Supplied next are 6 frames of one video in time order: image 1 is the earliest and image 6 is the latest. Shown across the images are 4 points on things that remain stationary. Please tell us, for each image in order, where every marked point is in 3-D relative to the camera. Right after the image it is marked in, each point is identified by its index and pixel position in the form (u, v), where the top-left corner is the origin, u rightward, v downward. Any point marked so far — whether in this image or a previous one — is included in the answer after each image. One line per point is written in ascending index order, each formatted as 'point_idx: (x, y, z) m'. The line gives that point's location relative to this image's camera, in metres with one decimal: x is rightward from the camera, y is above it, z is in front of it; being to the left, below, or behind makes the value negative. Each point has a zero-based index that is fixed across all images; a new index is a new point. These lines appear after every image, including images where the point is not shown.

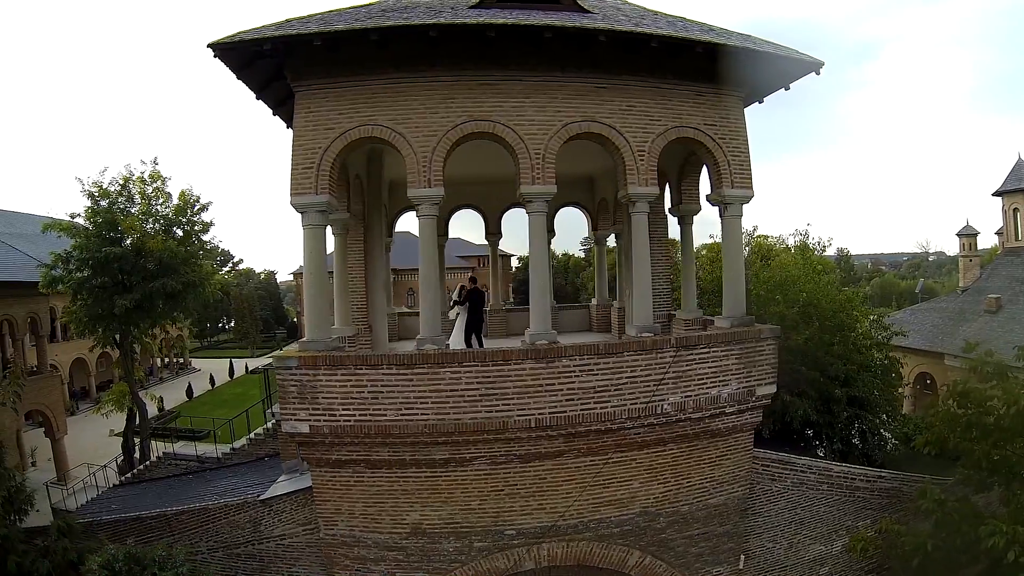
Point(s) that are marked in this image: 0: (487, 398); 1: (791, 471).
0: (-0.4, -1.6, +7.6) m
1: (+4.7, -3.1, +8.8) m
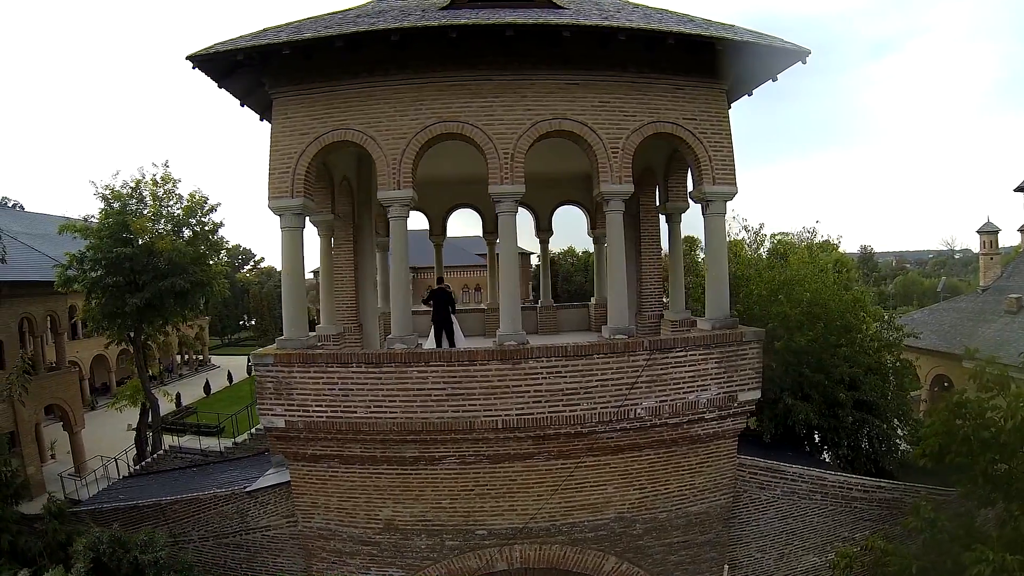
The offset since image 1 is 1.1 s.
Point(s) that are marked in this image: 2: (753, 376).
0: (-0.8, -1.6, +7.6) m
1: (+4.3, -3.1, +8.4) m
2: (+3.7, -1.4, +8.1) m
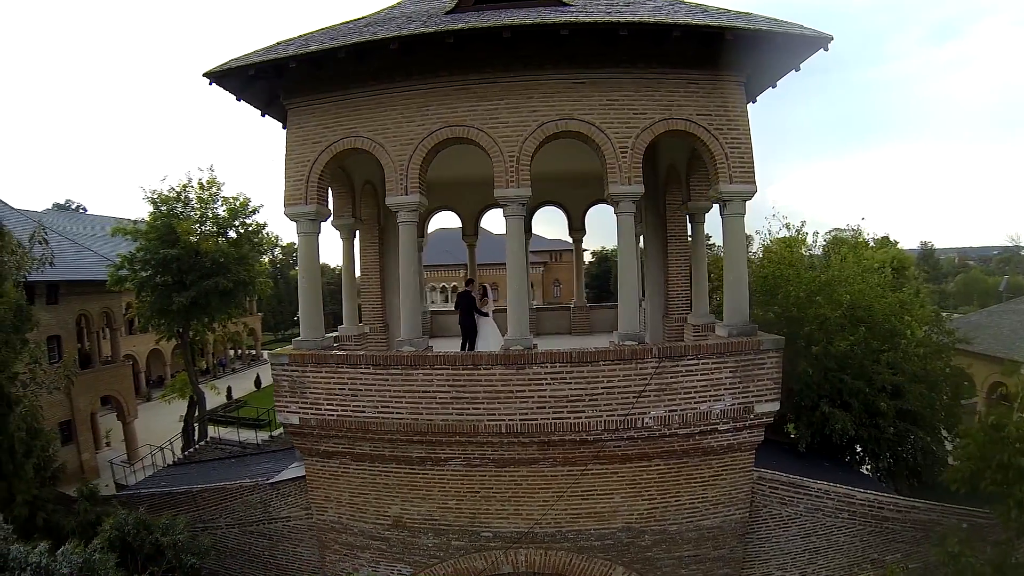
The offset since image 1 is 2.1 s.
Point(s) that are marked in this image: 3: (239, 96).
0: (-0.8, -1.7, +7.7) m
1: (+4.4, -3.2, +8.0) m
2: (+3.8, -1.4, +7.6) m
3: (-4.4, +3.1, +8.4) m
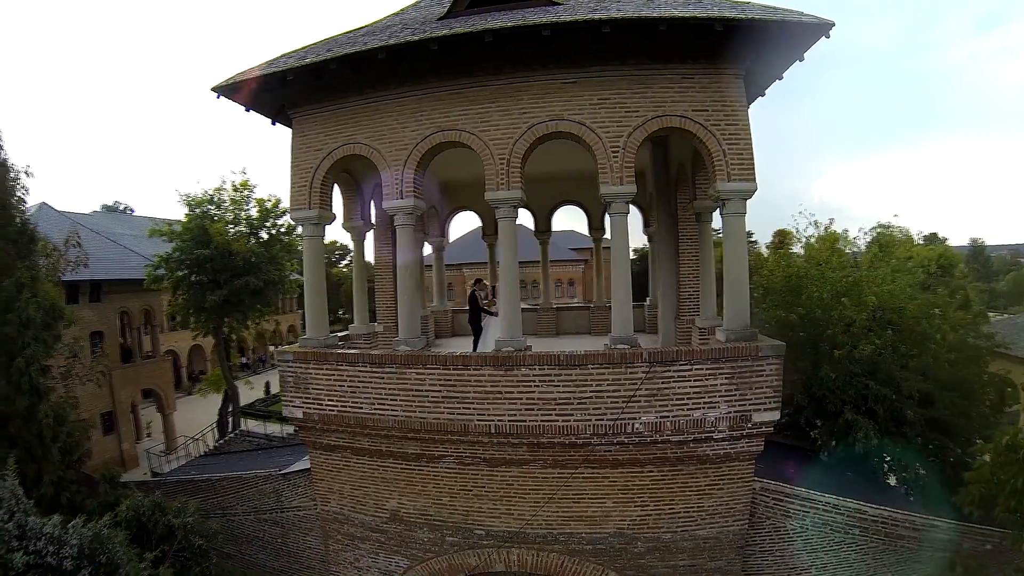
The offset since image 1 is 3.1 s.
0: (-0.9, -1.7, +7.8) m
1: (+4.3, -3.2, +7.6) m
2: (+3.6, -1.5, +7.3) m
3: (-4.4, +3.1, +8.8) m
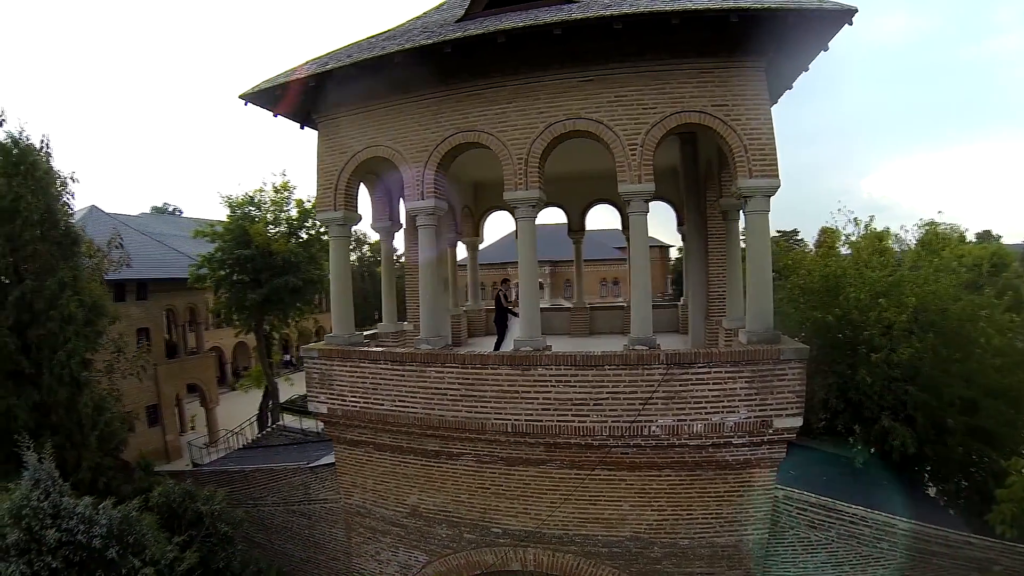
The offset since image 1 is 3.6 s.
0: (-0.7, -1.7, +7.9) m
1: (+4.5, -3.2, +7.2) m
2: (+3.8, -1.5, +7.0) m
3: (-4.0, +3.1, +9.2) m
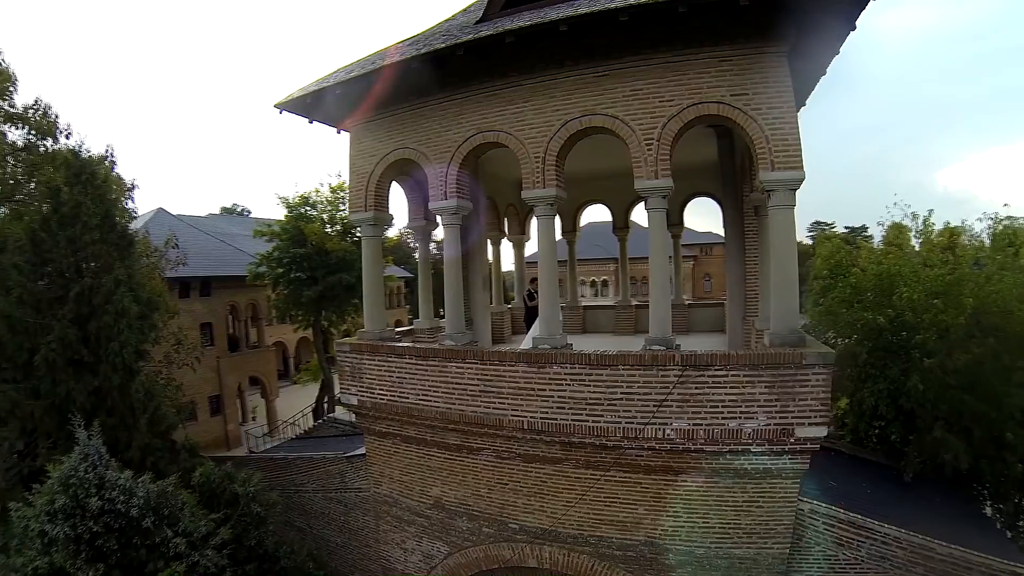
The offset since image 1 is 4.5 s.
0: (-0.4, -1.7, +8.0) m
1: (+4.6, -3.2, +6.7) m
2: (+3.9, -1.5, +6.6) m
3: (-3.6, +3.2, +9.7) m
